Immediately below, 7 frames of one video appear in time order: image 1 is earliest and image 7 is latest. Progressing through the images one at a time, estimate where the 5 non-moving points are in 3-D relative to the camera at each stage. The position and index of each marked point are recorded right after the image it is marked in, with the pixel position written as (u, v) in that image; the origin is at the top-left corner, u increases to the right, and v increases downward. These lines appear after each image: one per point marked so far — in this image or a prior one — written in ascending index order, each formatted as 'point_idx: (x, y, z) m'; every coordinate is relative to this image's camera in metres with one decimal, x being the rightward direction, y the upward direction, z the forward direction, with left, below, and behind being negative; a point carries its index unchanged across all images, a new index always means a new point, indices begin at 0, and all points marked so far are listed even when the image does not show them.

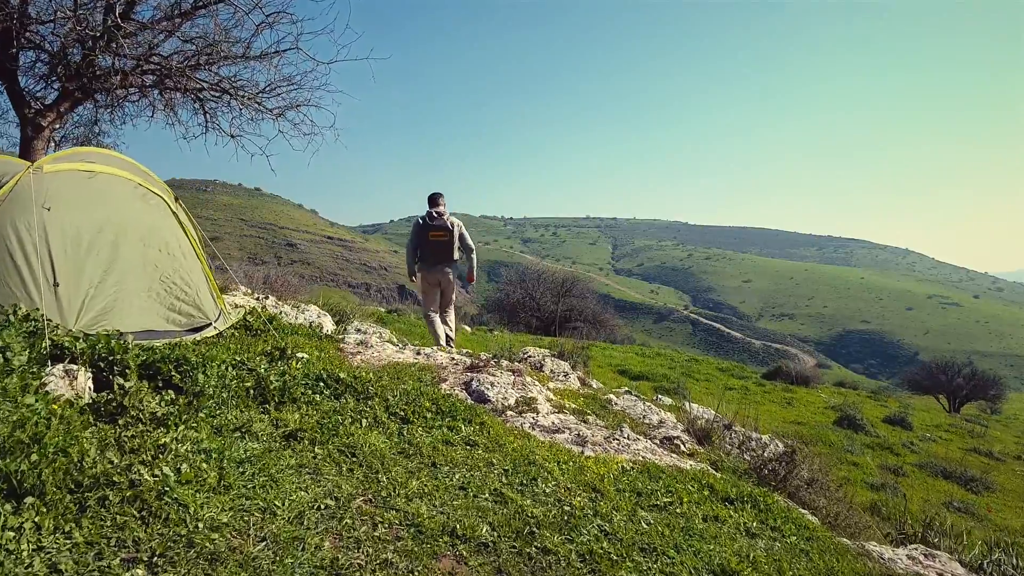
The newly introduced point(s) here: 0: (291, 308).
0: (-3.2, -0.3, +7.1) m
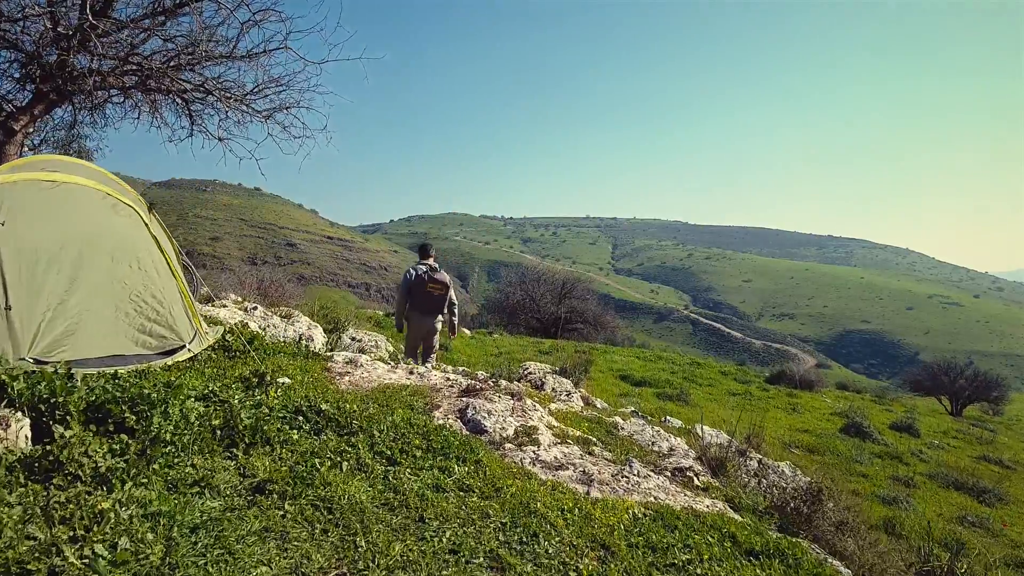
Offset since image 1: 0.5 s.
0: (-3.2, -0.5, +6.9) m
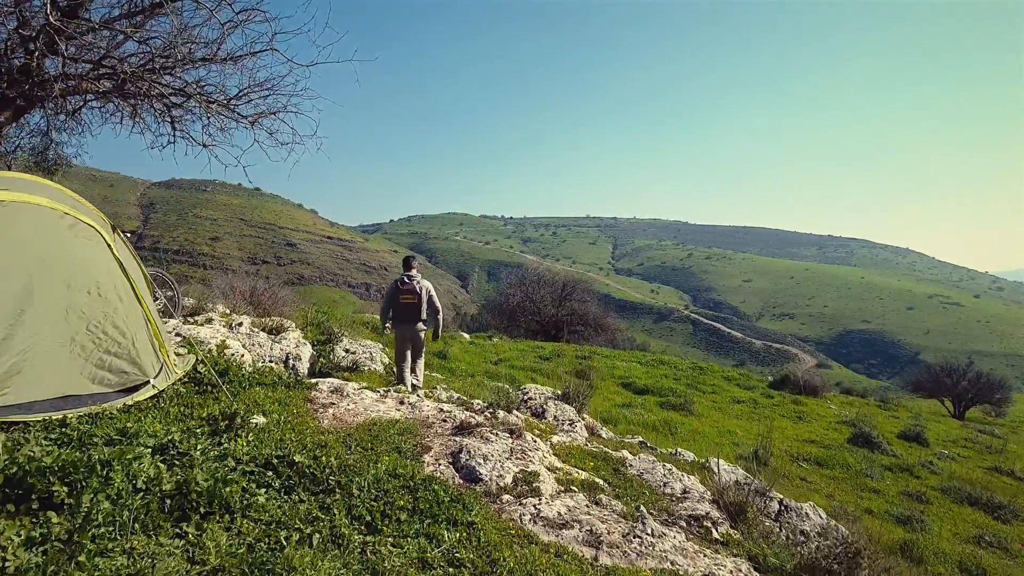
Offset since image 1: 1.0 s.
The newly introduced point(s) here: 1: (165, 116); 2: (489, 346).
0: (-3.2, -0.7, +6.5) m
1: (-4.3, +2.1, +6.2) m
2: (-0.8, -2.4, +19.8) m
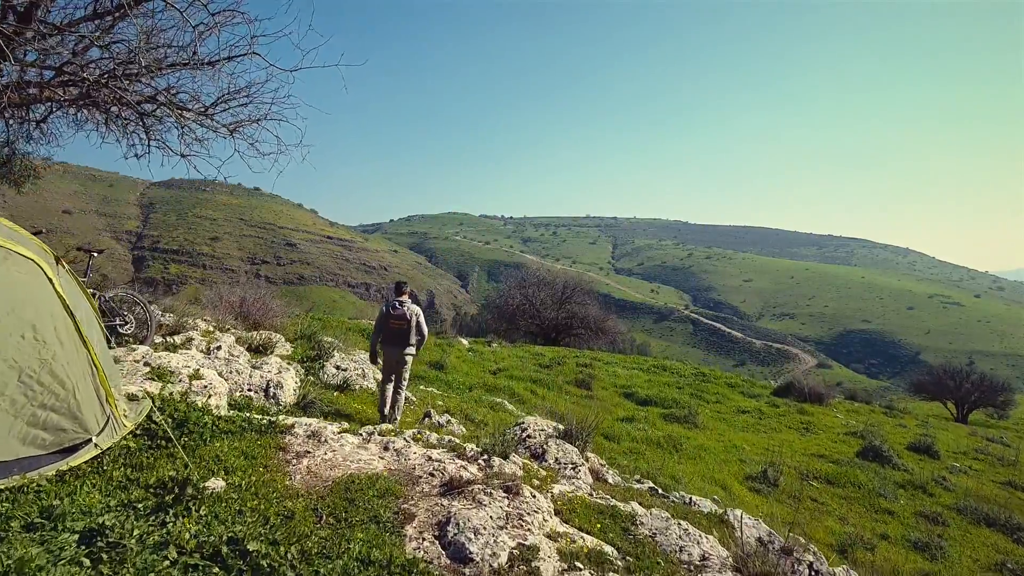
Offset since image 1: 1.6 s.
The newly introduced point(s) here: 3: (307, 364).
0: (-3.2, -0.9, +6.1) m
1: (-4.3, +1.9, +5.7) m
2: (-0.8, -2.6, +19.4) m
3: (-3.6, -1.3, +8.7) m
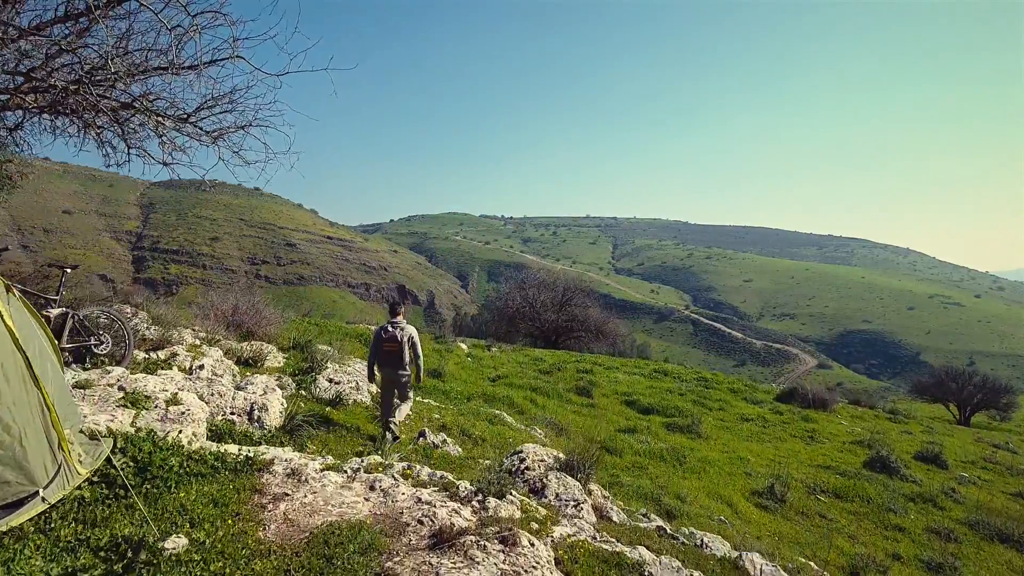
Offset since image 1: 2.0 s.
0: (-3.2, -1.1, +5.8) m
1: (-4.3, +1.7, +5.5) m
2: (-0.9, -2.8, +19.1) m
3: (-3.6, -1.5, +8.4) m
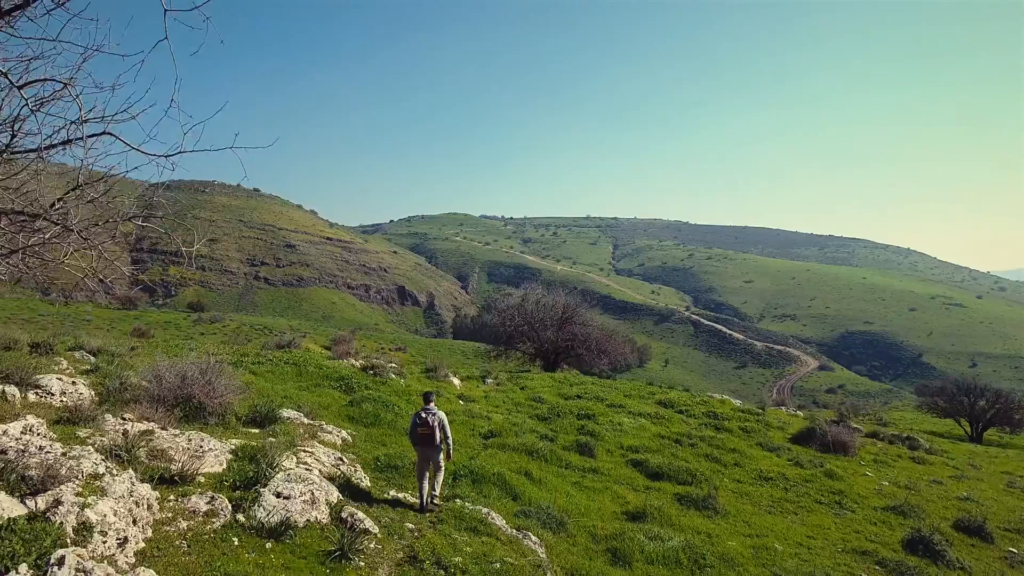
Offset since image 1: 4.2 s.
0: (-3.4, -2.4, +4.3) m
1: (-4.5, +0.4, +3.9) m
2: (-1.0, -4.1, +17.6) m
3: (-3.8, -2.8, +6.9) m
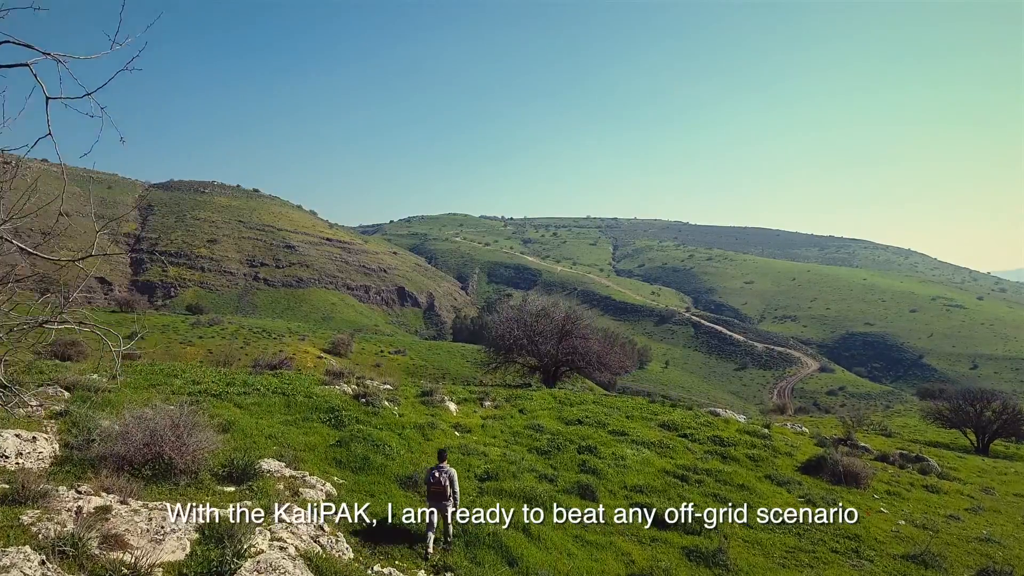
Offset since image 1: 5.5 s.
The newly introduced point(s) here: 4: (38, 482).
0: (-3.5, -3.3, +3.5) m
1: (-4.6, -0.5, +3.2) m
2: (-1.1, -5.0, +16.9) m
3: (-3.9, -3.7, +6.1) m
4: (-7.0, -2.9, +7.4) m
